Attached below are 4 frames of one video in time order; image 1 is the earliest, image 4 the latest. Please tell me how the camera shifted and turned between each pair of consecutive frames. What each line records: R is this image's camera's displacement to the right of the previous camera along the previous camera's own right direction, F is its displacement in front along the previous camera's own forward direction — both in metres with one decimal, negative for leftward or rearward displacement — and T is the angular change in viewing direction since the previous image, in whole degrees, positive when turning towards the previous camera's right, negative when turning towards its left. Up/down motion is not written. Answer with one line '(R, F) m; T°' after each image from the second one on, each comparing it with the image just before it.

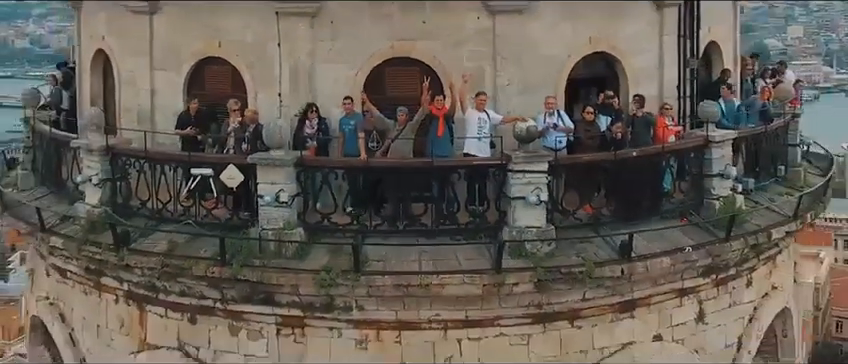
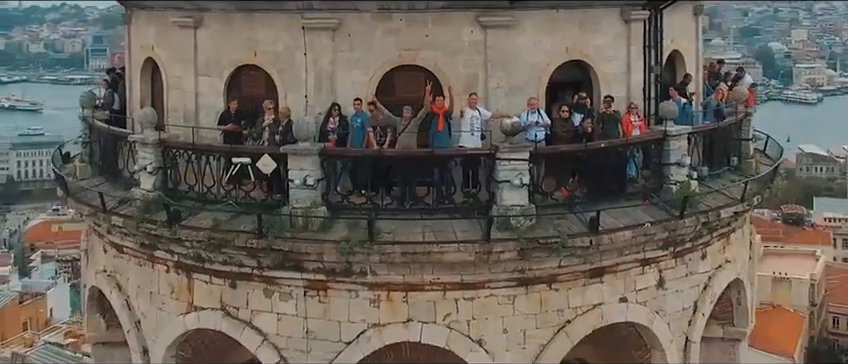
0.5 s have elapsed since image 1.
(0.0, -1.0) m; 0°
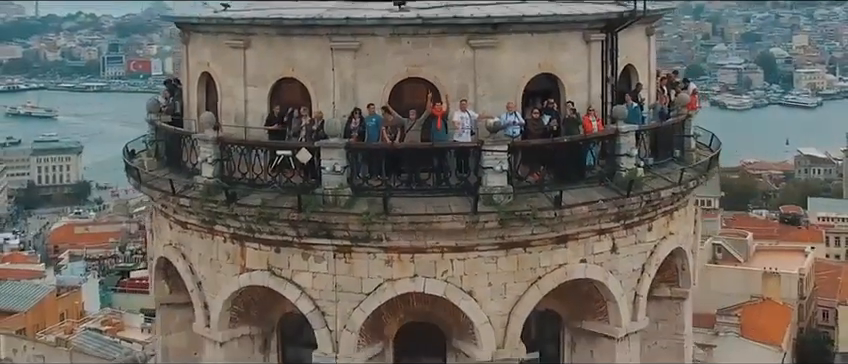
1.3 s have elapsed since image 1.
(0.0, -1.7) m; 0°
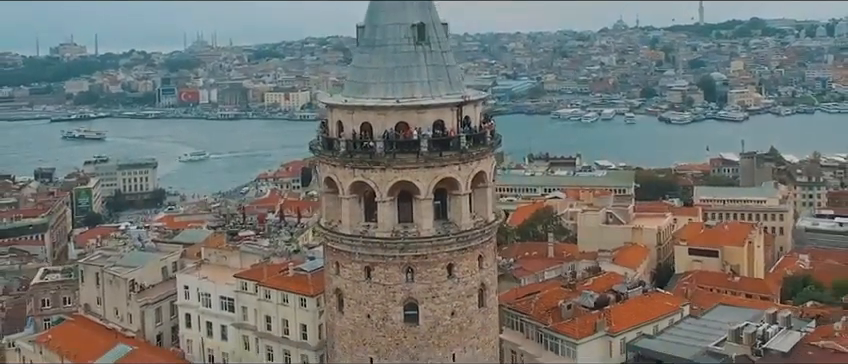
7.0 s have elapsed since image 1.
(+0.7, -19.3) m; -1°
